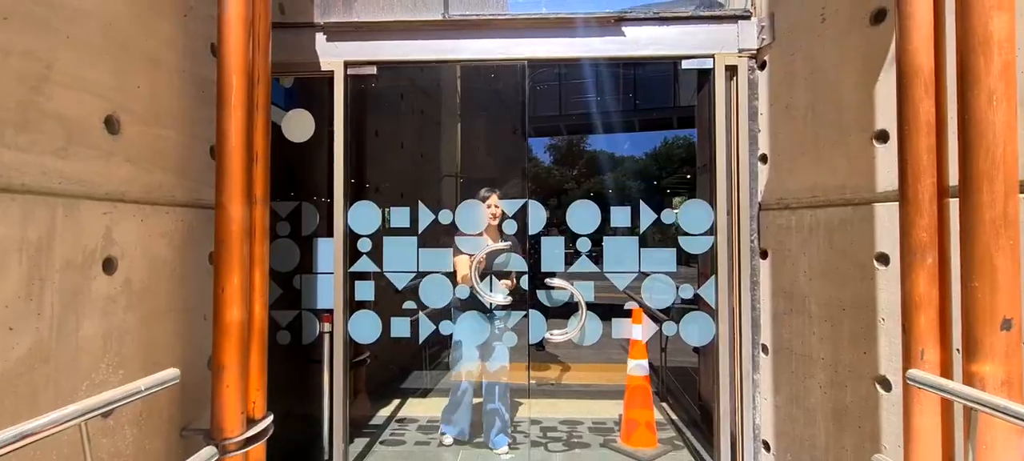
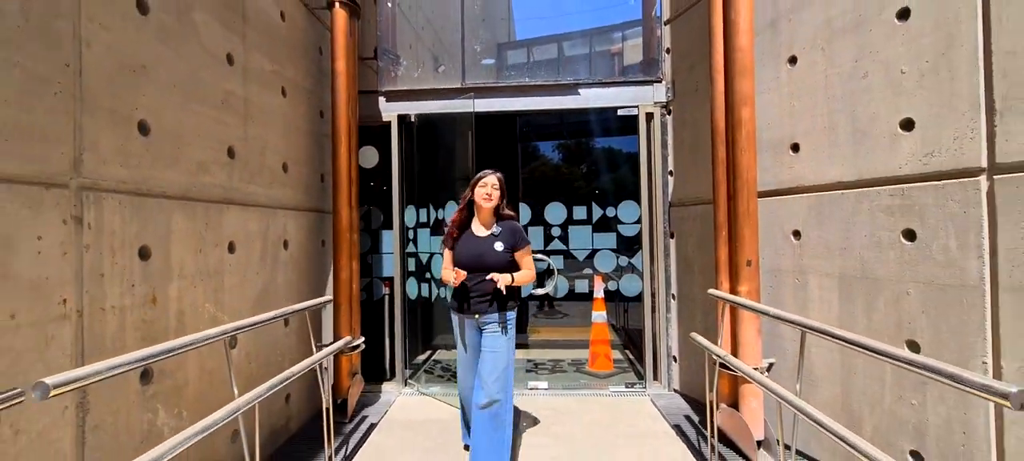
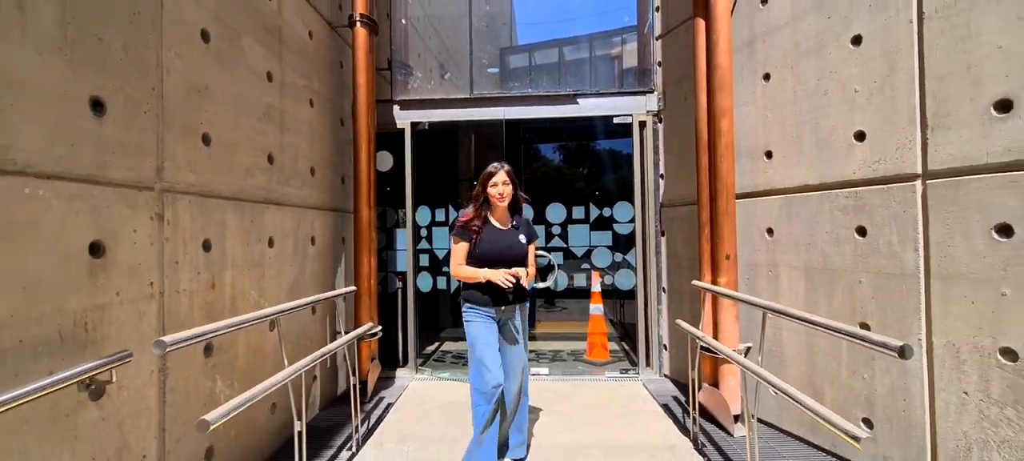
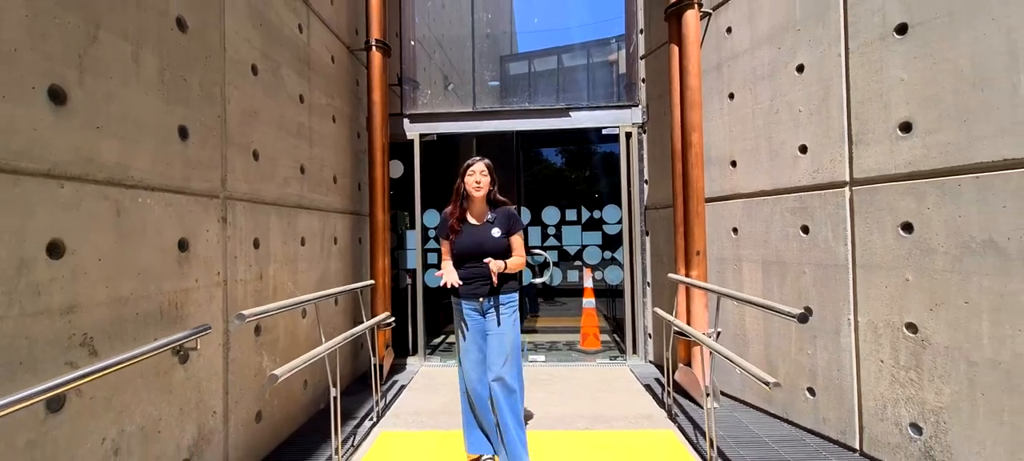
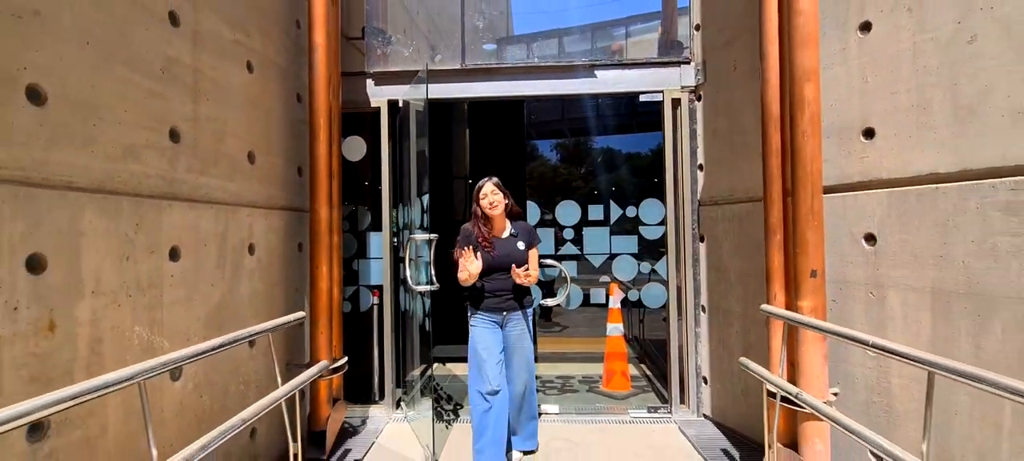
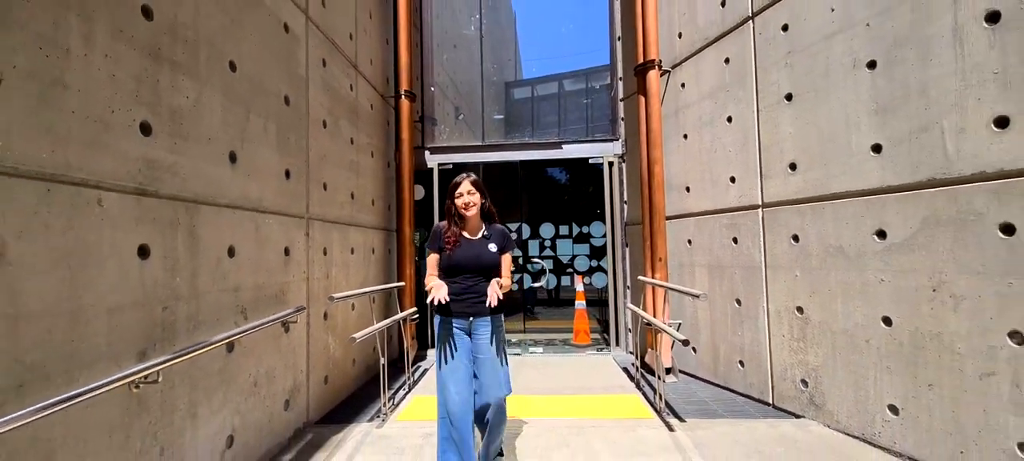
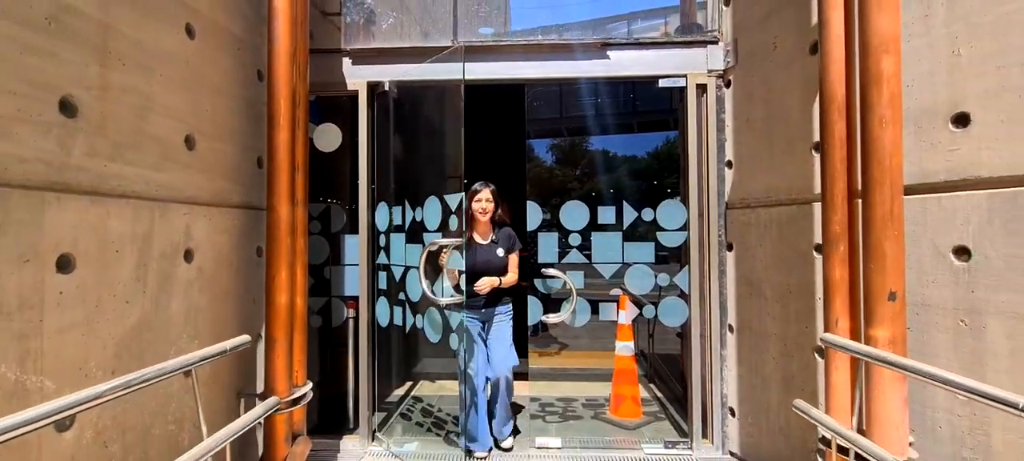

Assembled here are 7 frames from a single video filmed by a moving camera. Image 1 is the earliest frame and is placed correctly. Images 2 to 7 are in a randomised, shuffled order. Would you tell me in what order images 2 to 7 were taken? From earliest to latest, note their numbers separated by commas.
7, 5, 2, 3, 4, 6
